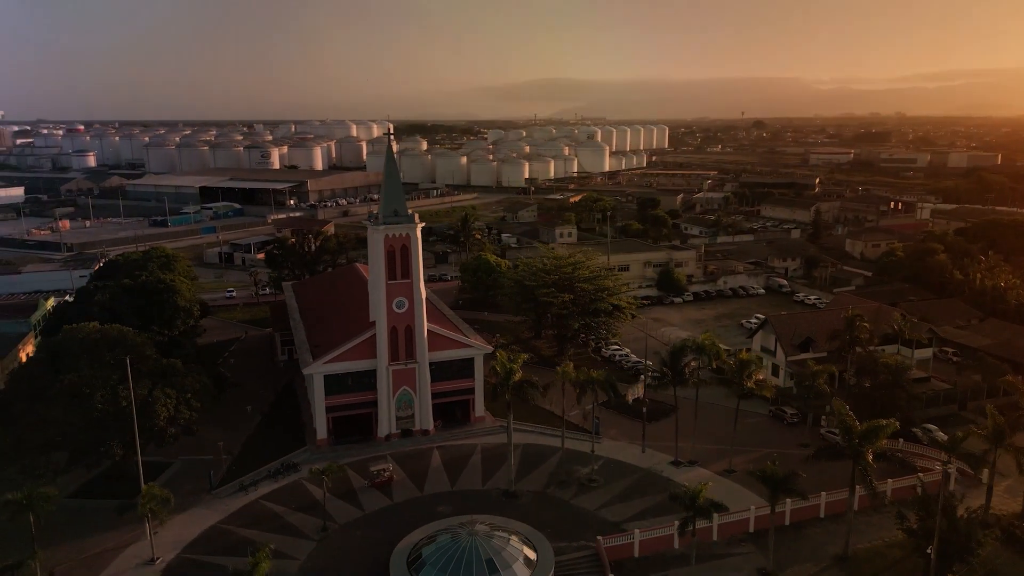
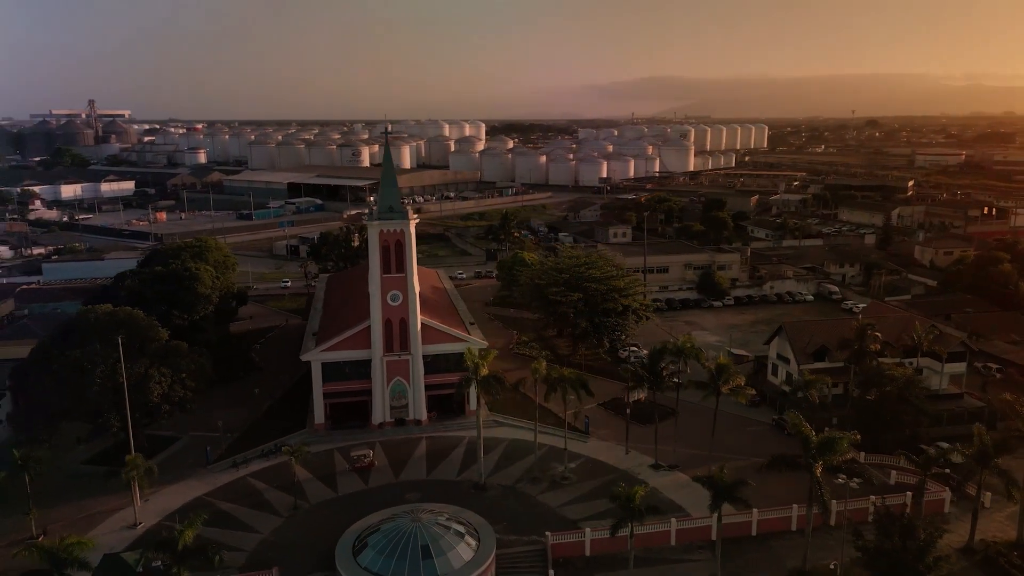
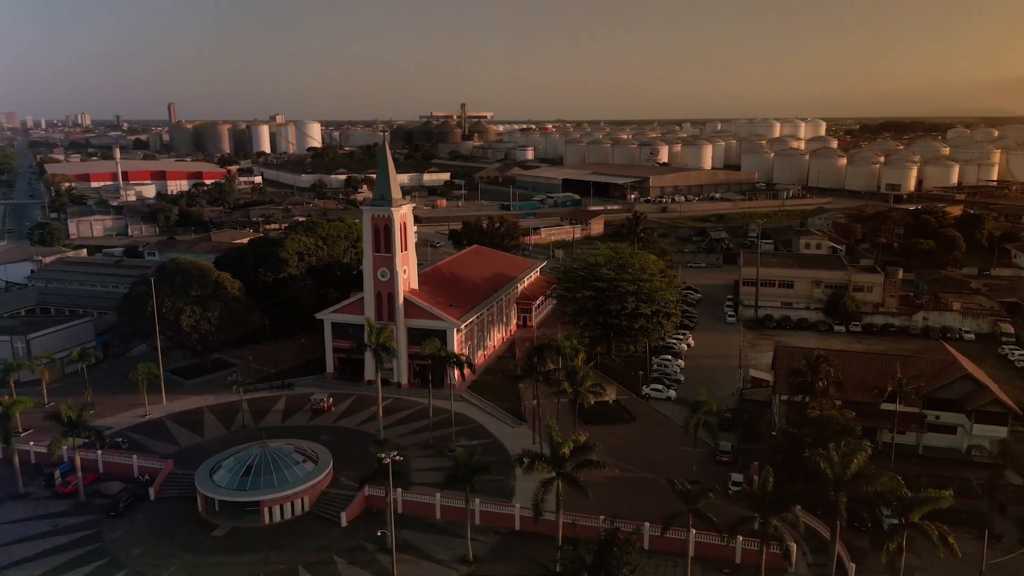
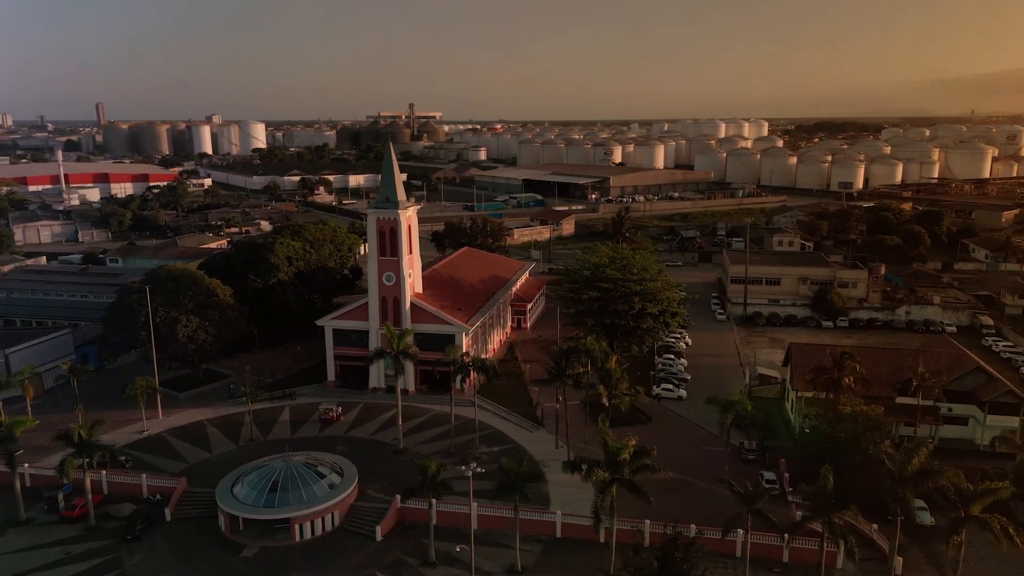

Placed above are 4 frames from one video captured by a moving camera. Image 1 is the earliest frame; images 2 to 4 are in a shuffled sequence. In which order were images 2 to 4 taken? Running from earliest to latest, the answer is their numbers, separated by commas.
2, 4, 3
